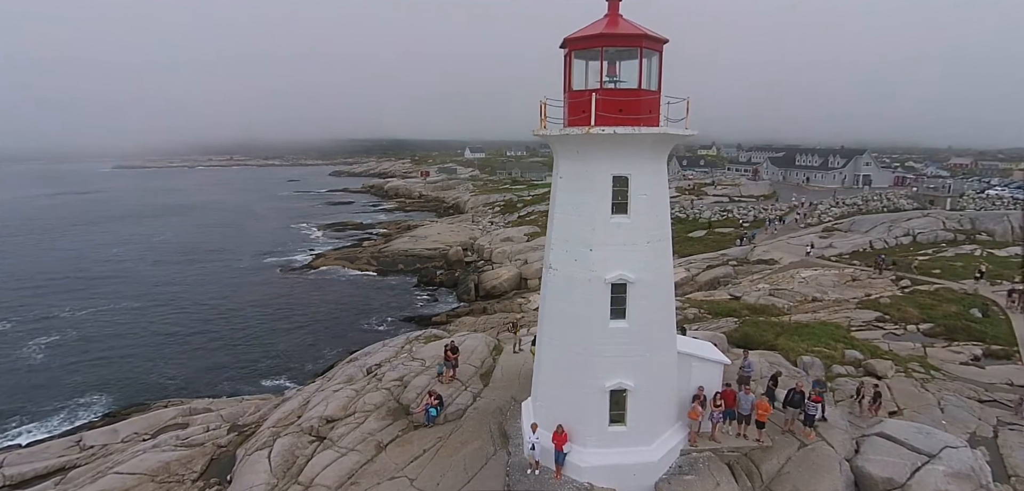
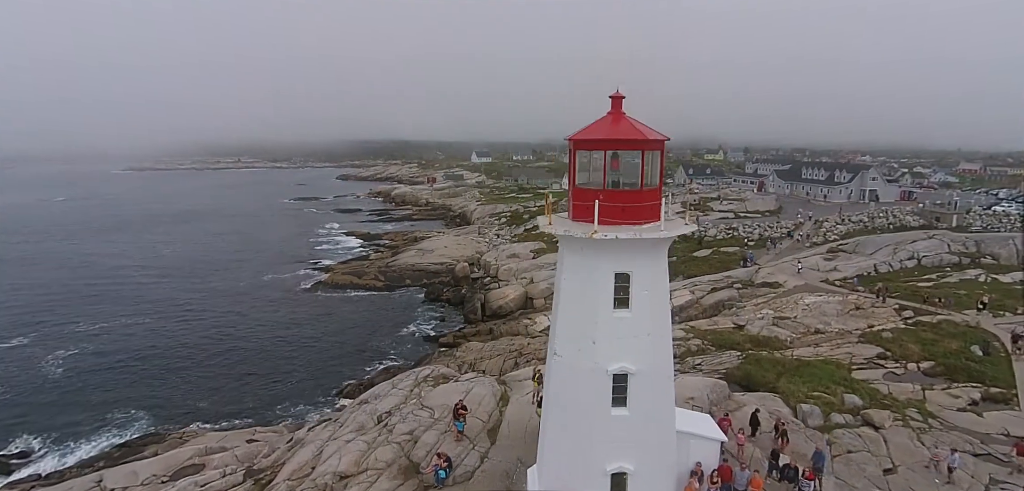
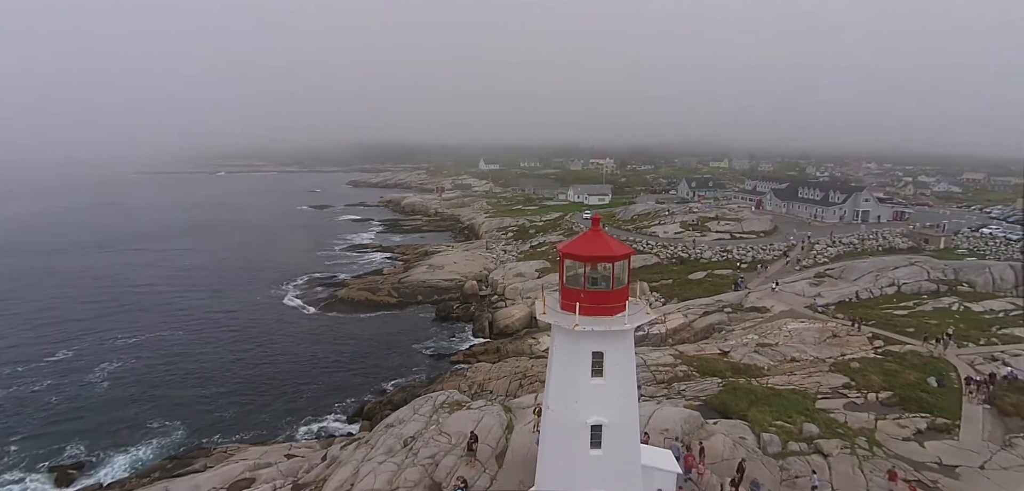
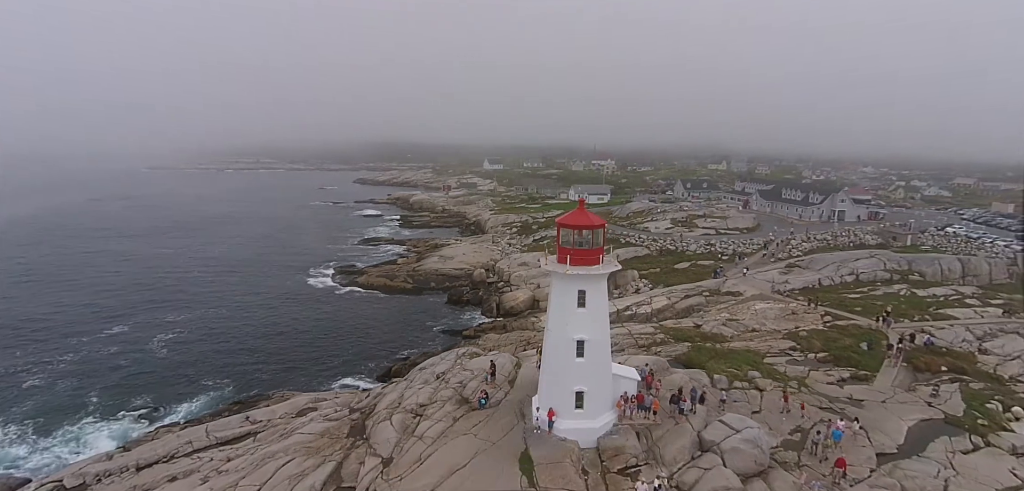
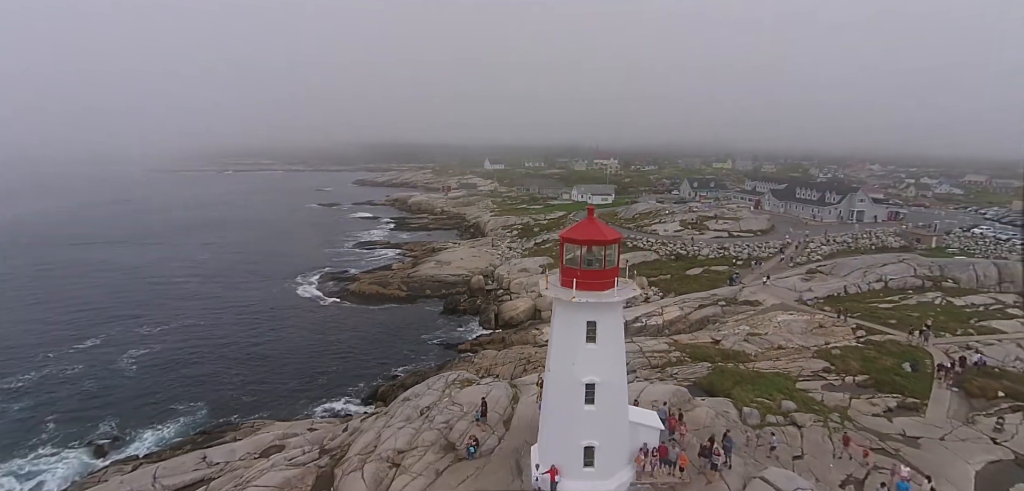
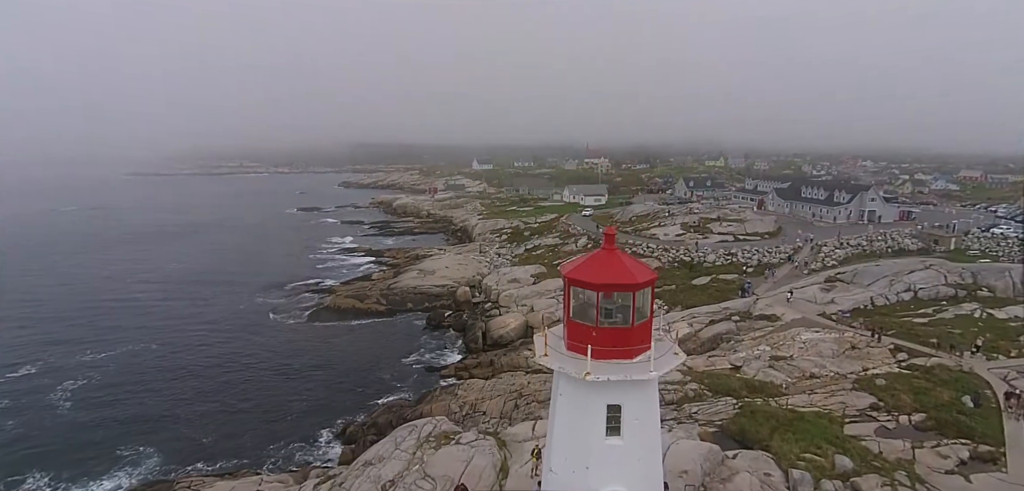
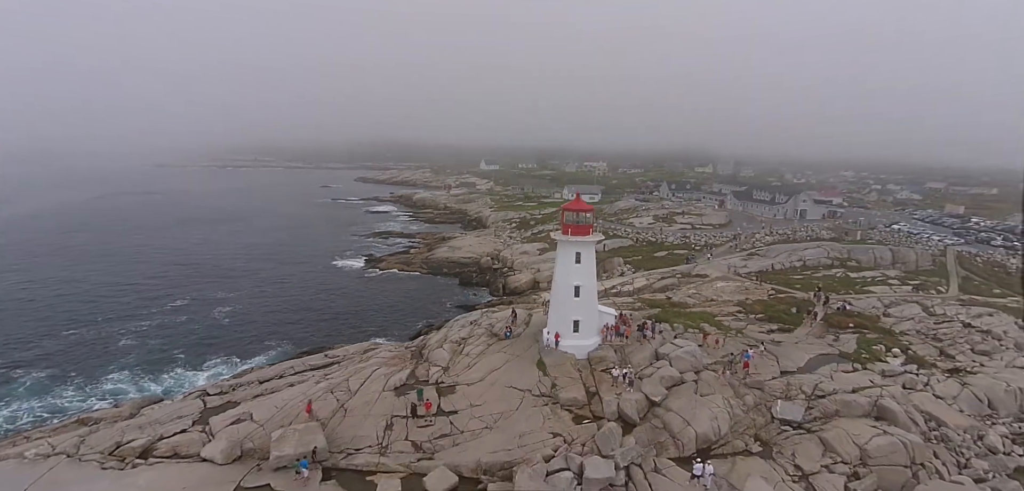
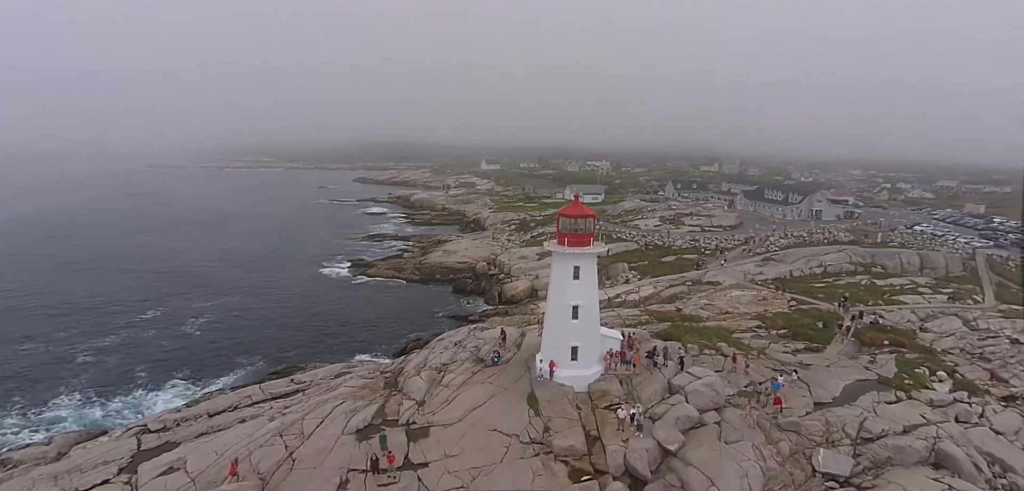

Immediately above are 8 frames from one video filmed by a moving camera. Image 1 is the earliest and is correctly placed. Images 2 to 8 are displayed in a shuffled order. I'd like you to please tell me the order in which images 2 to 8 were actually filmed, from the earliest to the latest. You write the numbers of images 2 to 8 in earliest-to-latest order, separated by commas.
2, 6, 3, 5, 4, 8, 7
